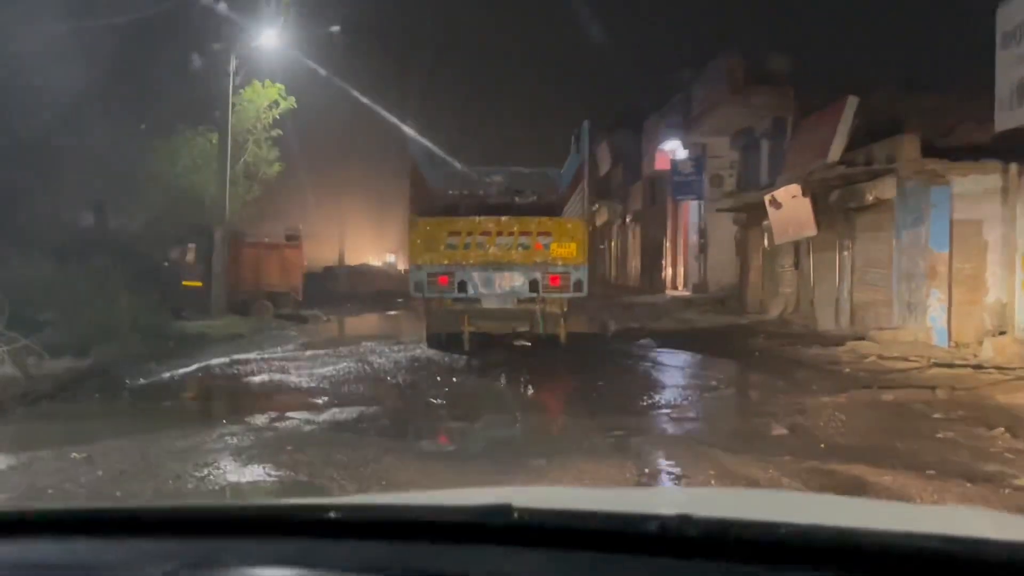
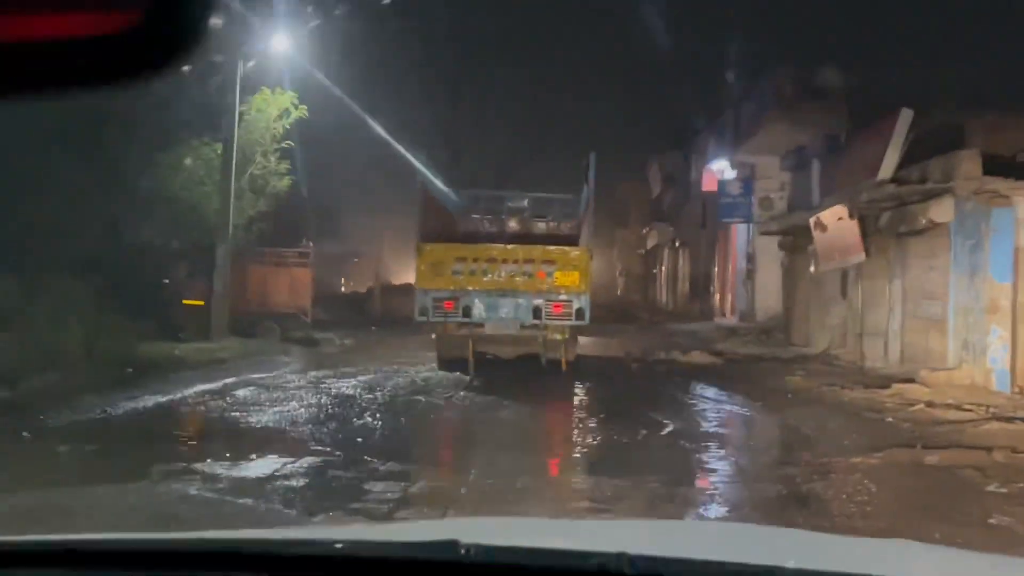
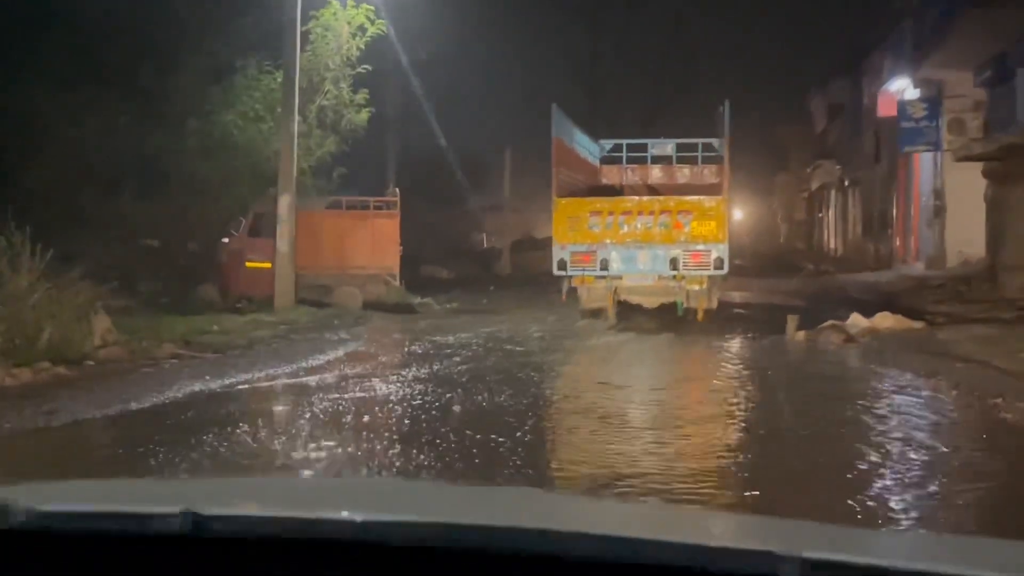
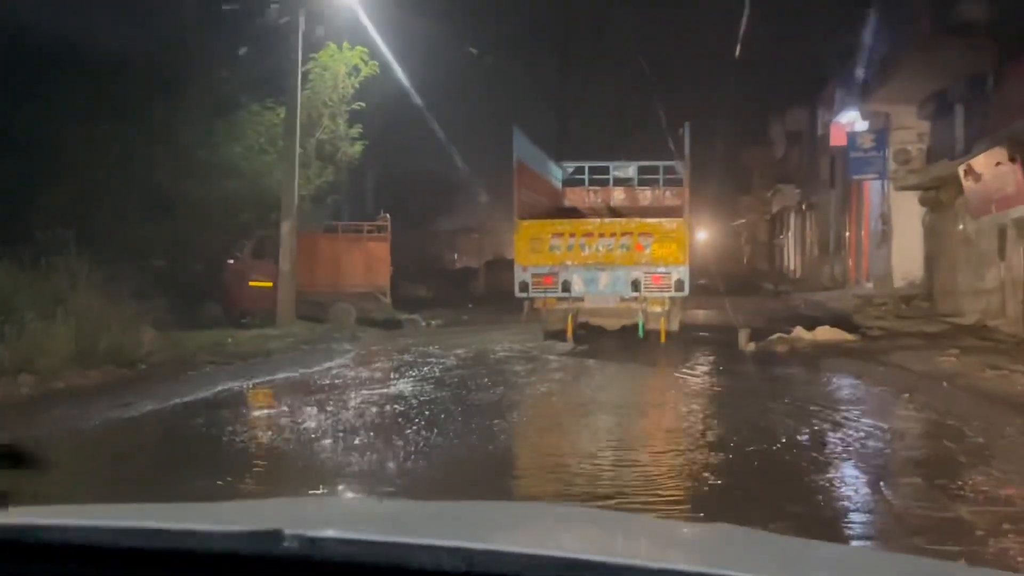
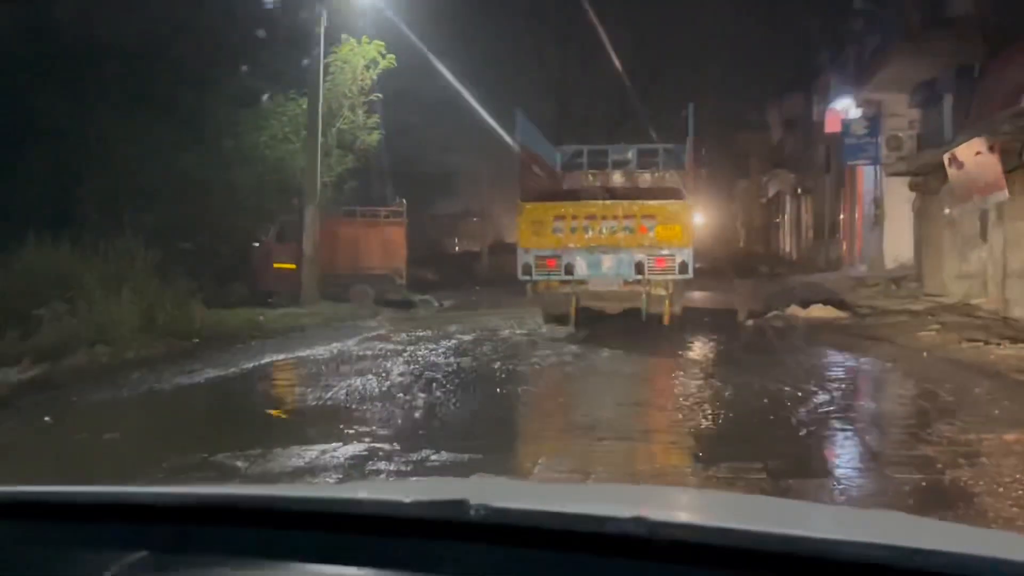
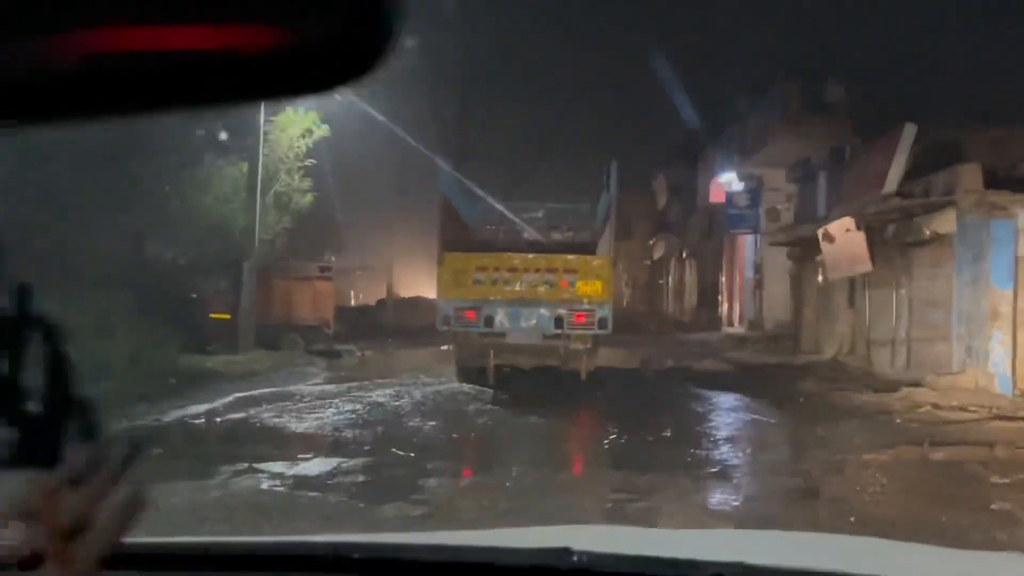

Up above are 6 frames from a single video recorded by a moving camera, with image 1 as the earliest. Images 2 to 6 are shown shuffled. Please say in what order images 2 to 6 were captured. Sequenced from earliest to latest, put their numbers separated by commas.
6, 2, 5, 4, 3
